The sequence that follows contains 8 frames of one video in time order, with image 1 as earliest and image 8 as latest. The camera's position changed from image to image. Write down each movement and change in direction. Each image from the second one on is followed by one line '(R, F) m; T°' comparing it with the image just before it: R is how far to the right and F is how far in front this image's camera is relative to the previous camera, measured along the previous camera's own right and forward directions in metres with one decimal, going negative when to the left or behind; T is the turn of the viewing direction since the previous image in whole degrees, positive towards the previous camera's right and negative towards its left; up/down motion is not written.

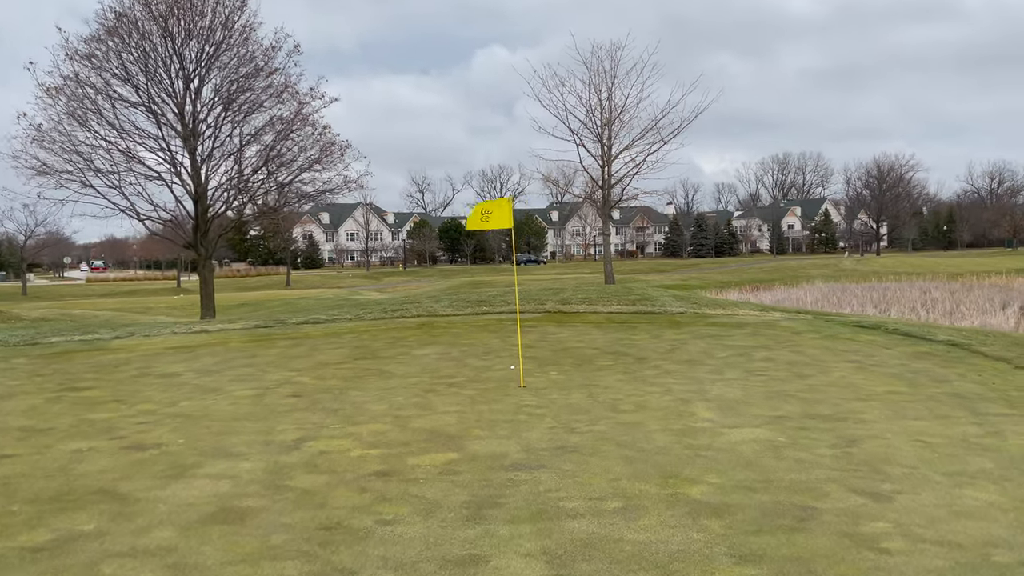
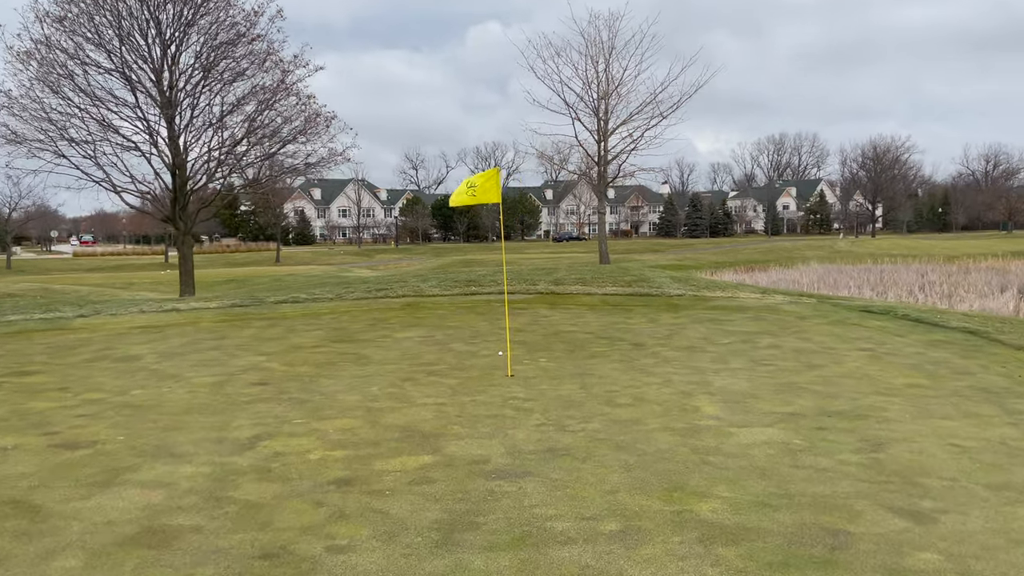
(+0.1, +0.7) m; 0°
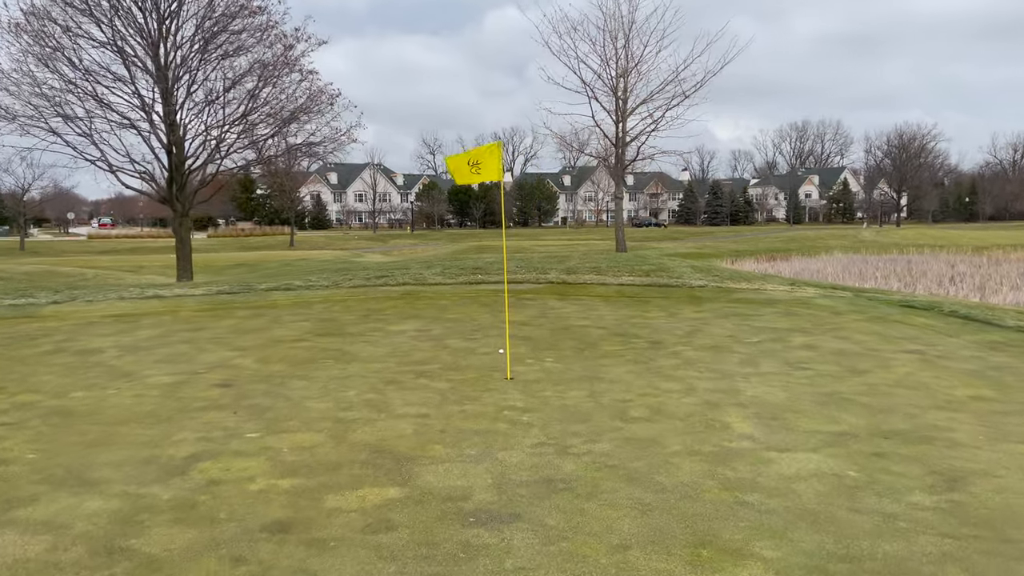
(+0.1, +1.0) m; -1°
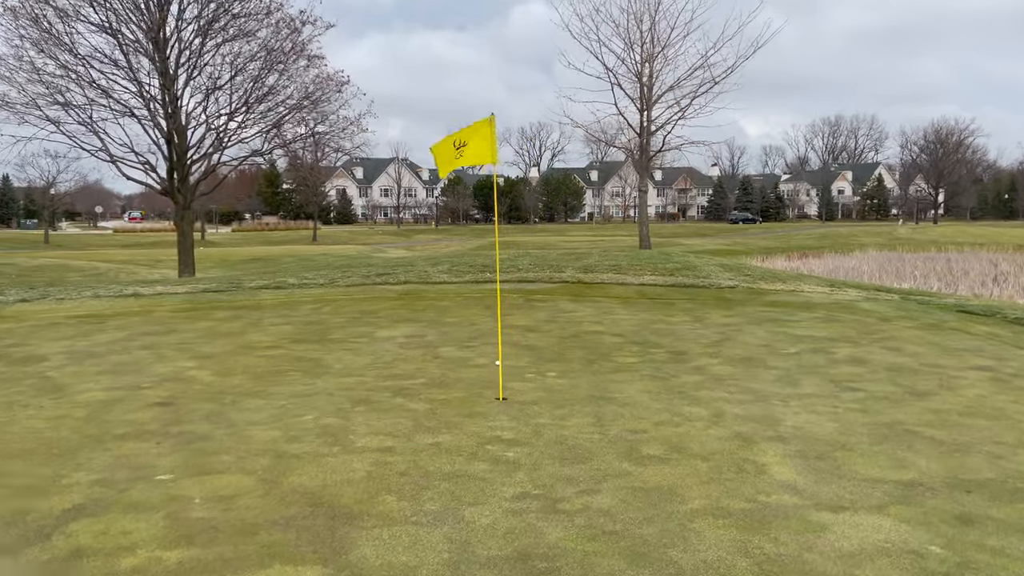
(+0.2, +1.0) m; -2°
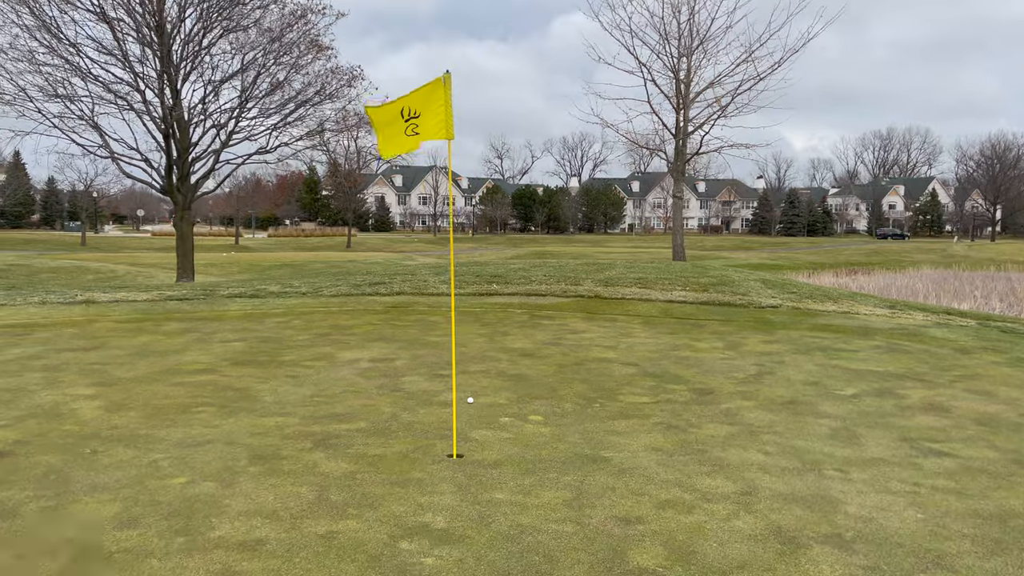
(+0.4, +1.5) m; -3°
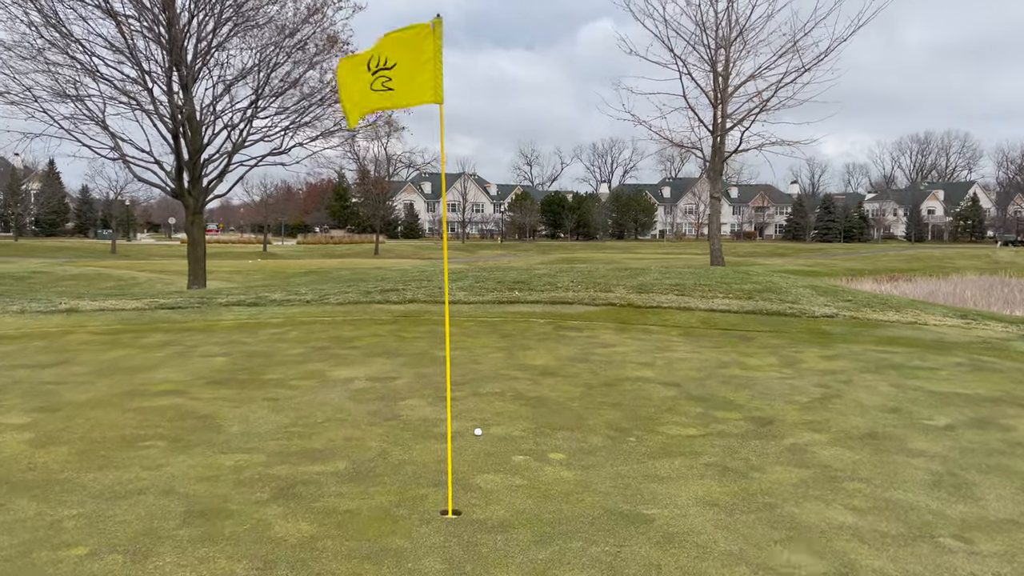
(+0.1, +1.0) m; -2°
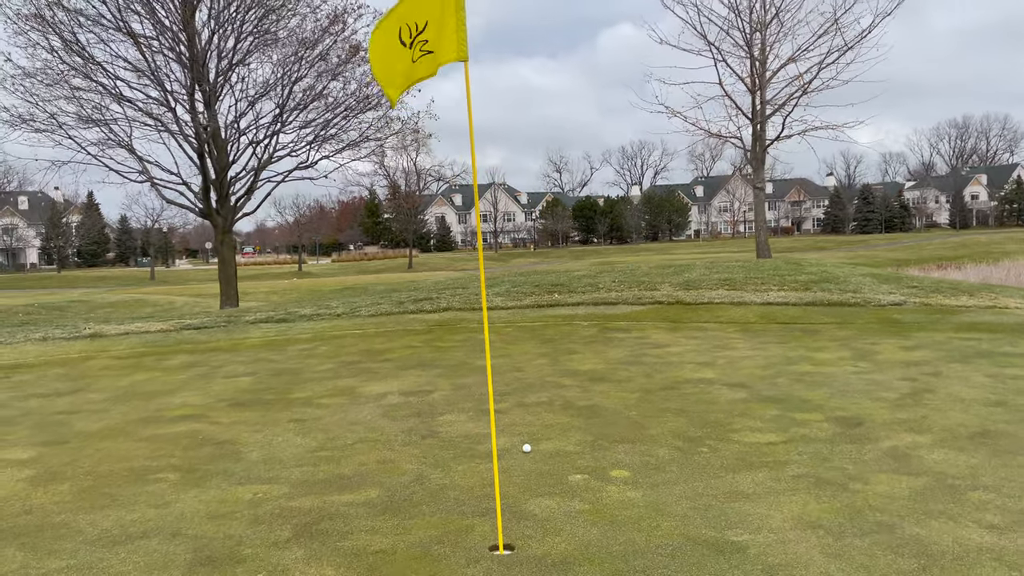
(-0.1, +0.5) m; -2°
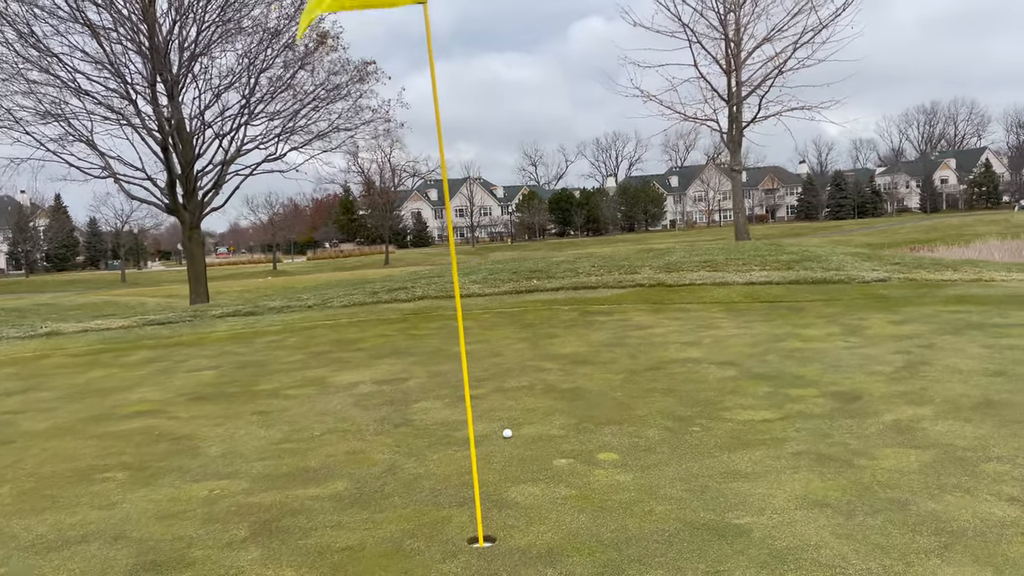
(0.0, +0.3) m; +2°
